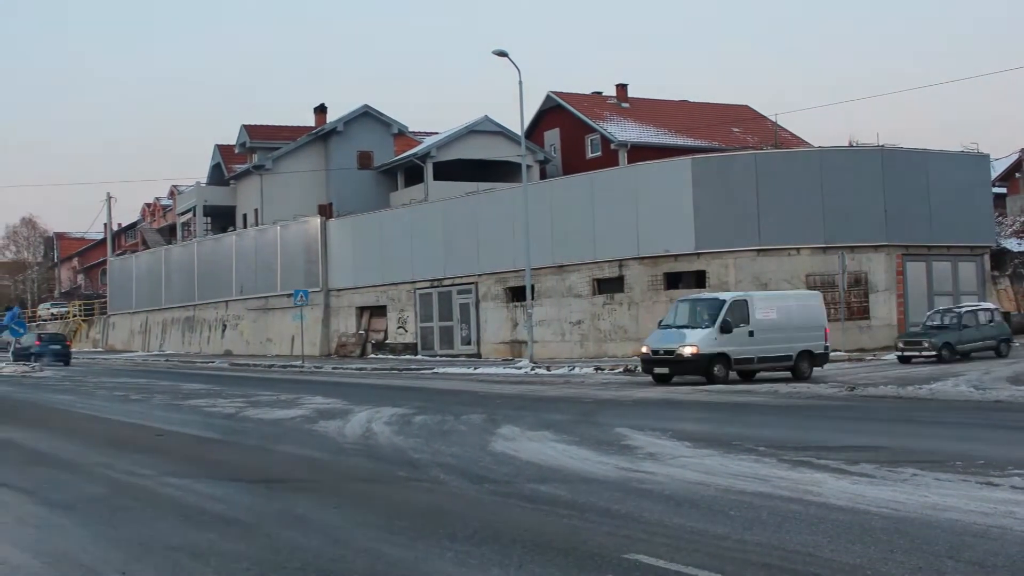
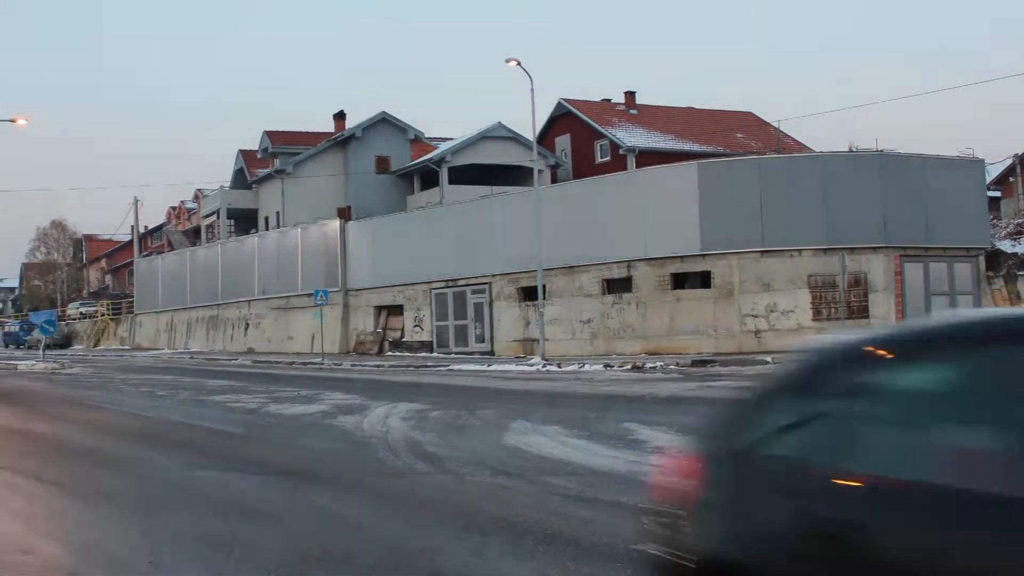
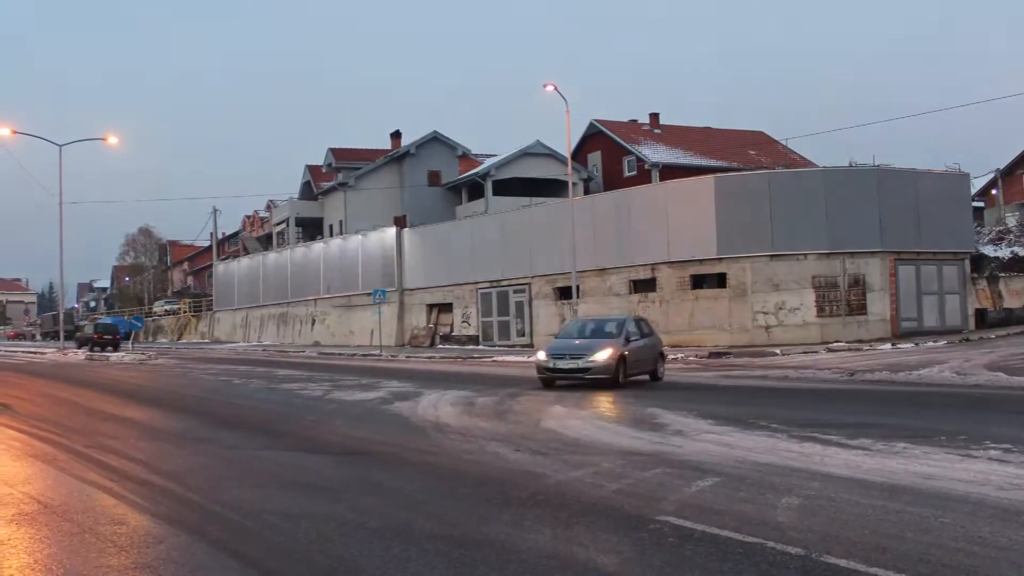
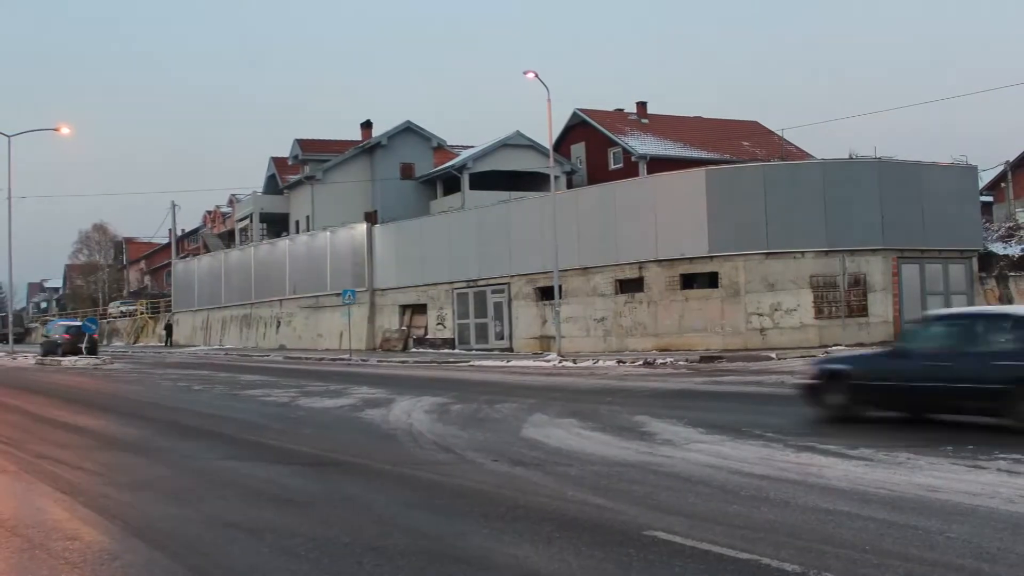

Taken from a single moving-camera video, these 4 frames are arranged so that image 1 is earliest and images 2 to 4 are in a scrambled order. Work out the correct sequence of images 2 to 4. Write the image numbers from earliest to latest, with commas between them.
2, 4, 3
